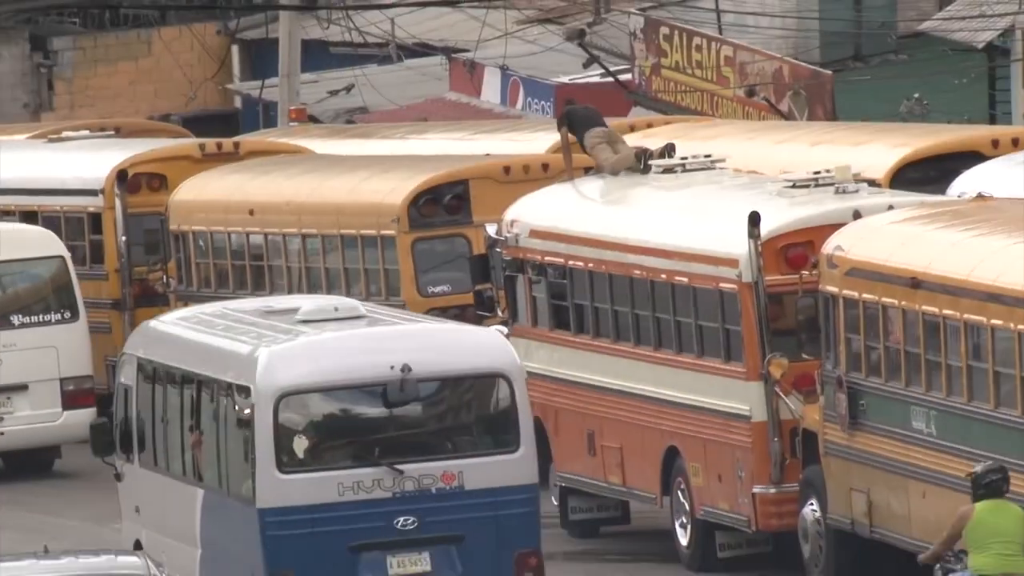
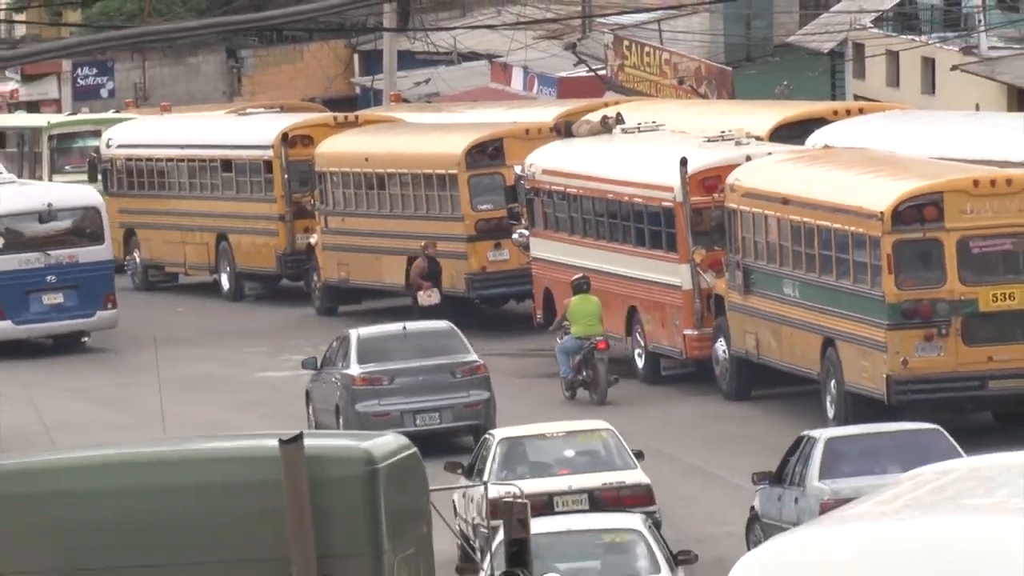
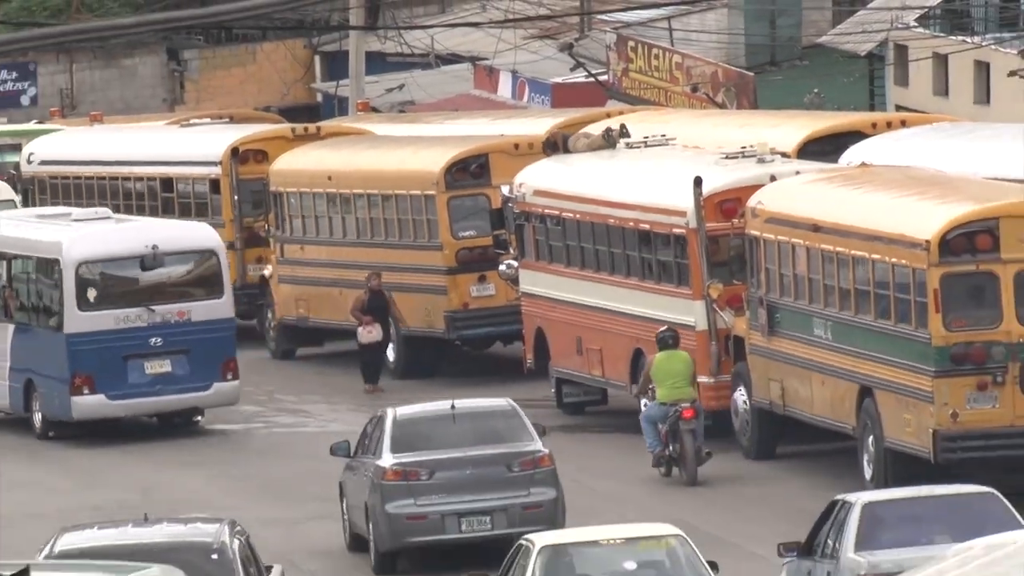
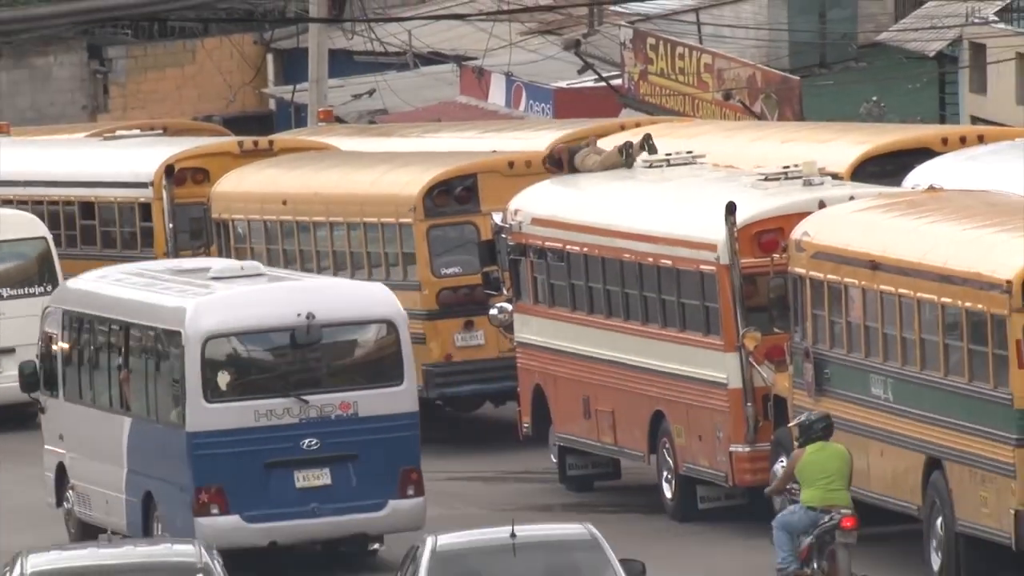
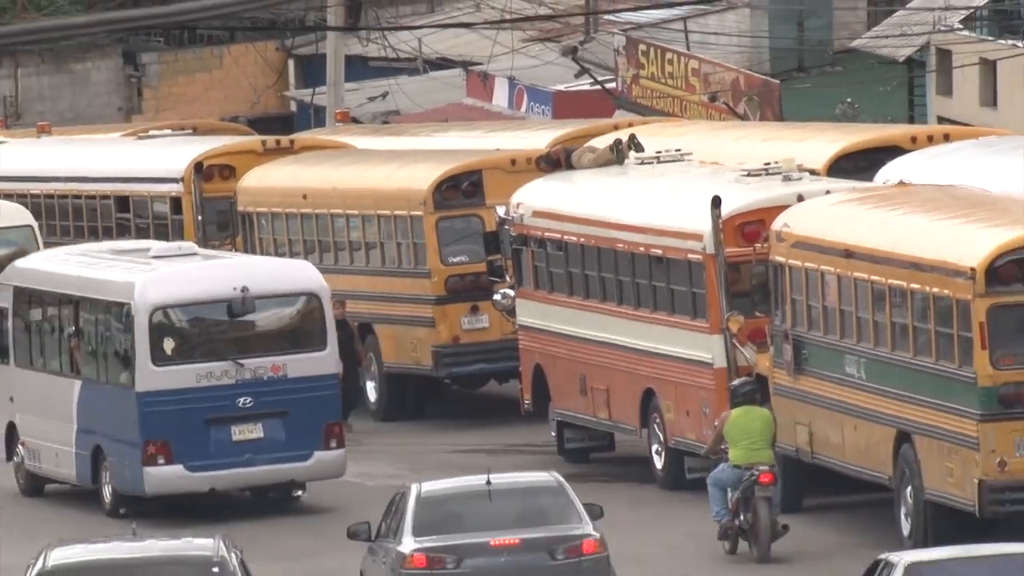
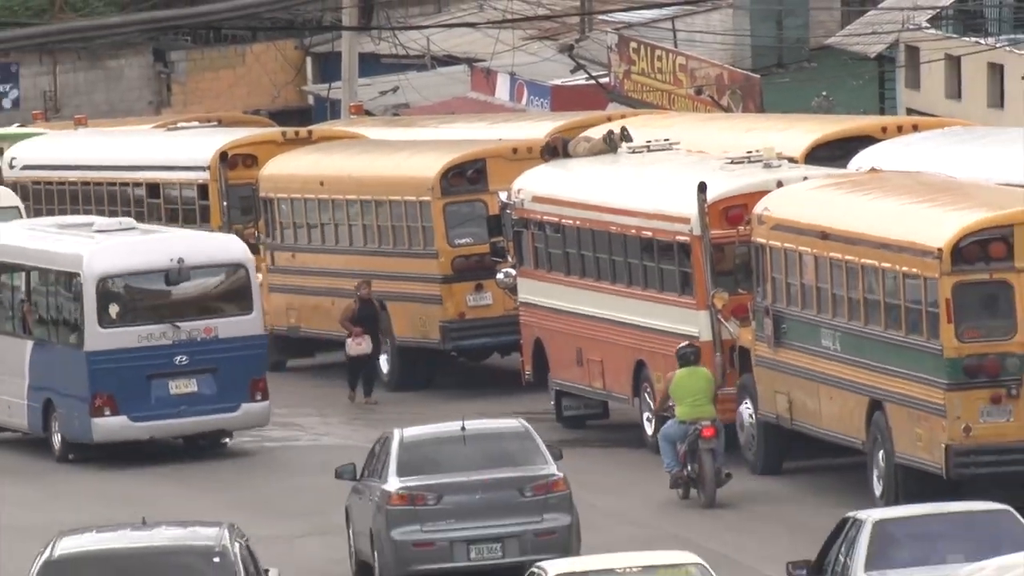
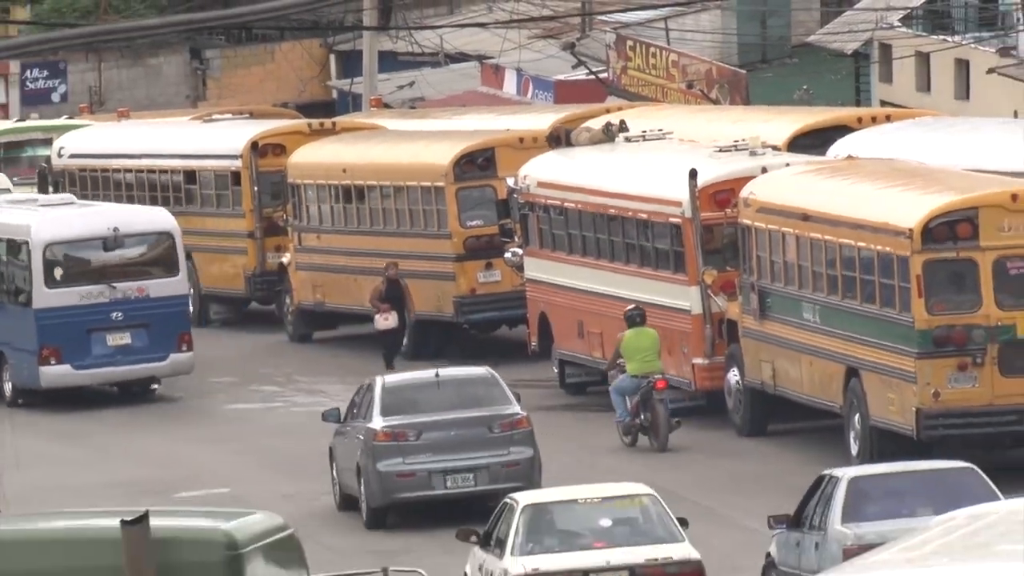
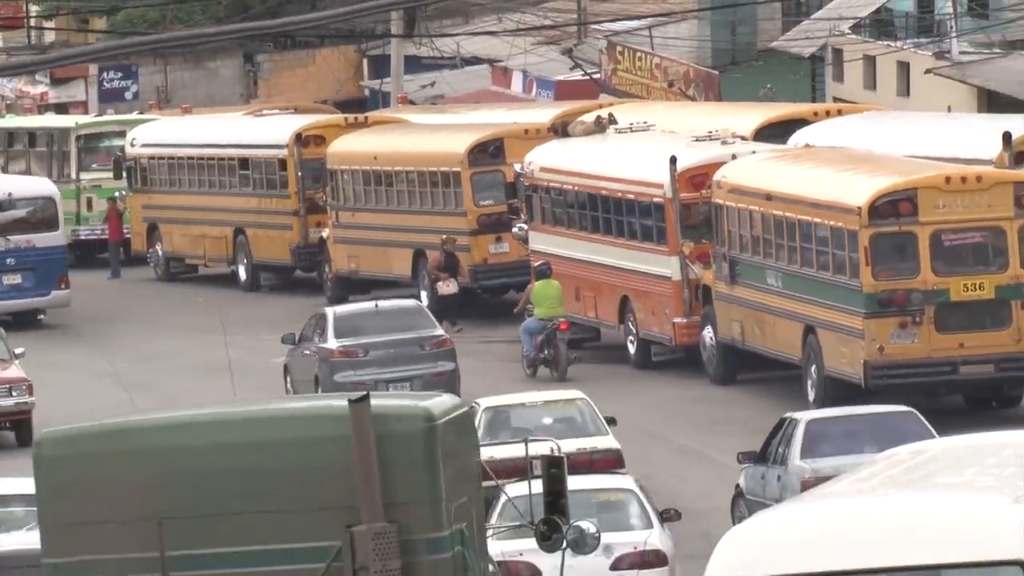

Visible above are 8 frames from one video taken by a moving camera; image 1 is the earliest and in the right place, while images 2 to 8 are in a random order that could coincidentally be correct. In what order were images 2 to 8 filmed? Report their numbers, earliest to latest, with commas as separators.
4, 5, 6, 3, 7, 2, 8
